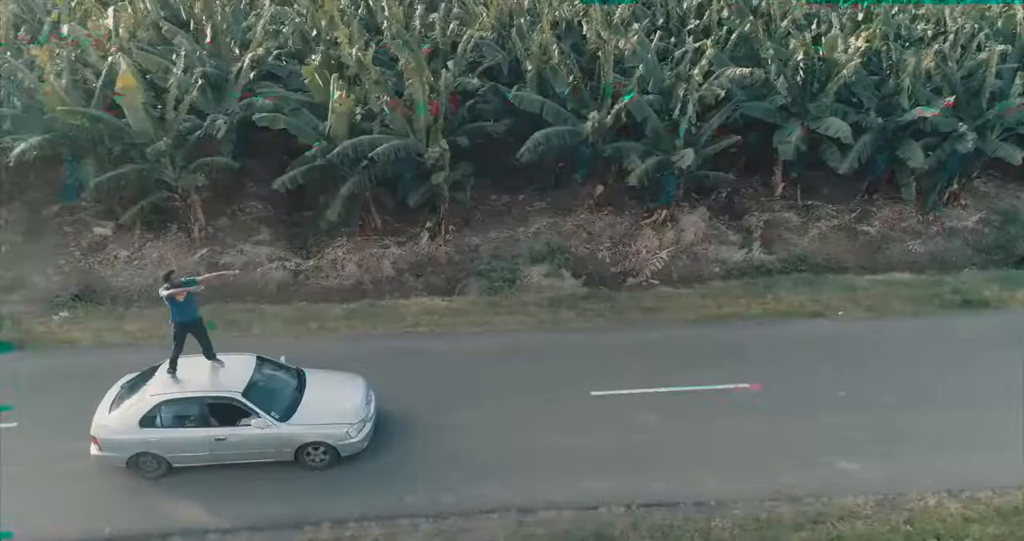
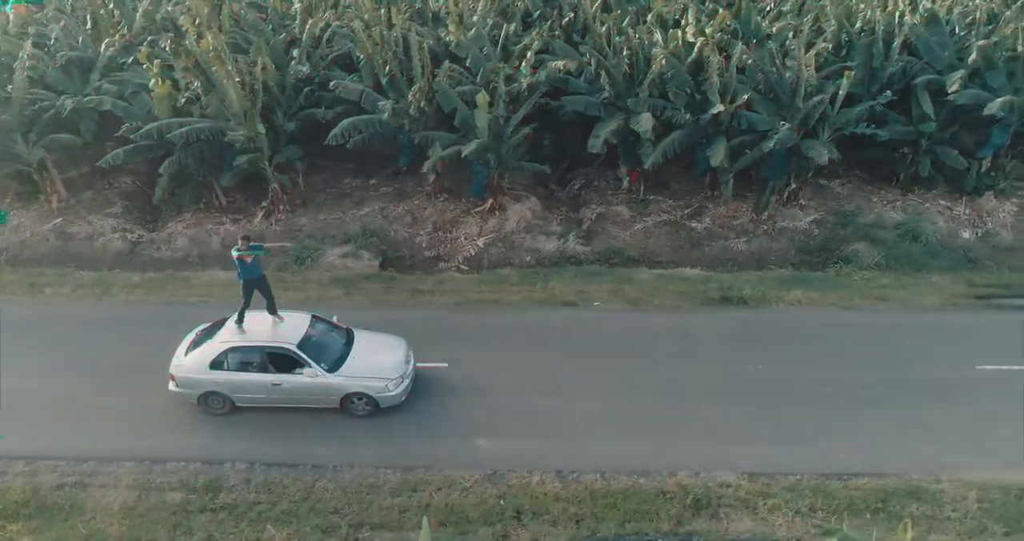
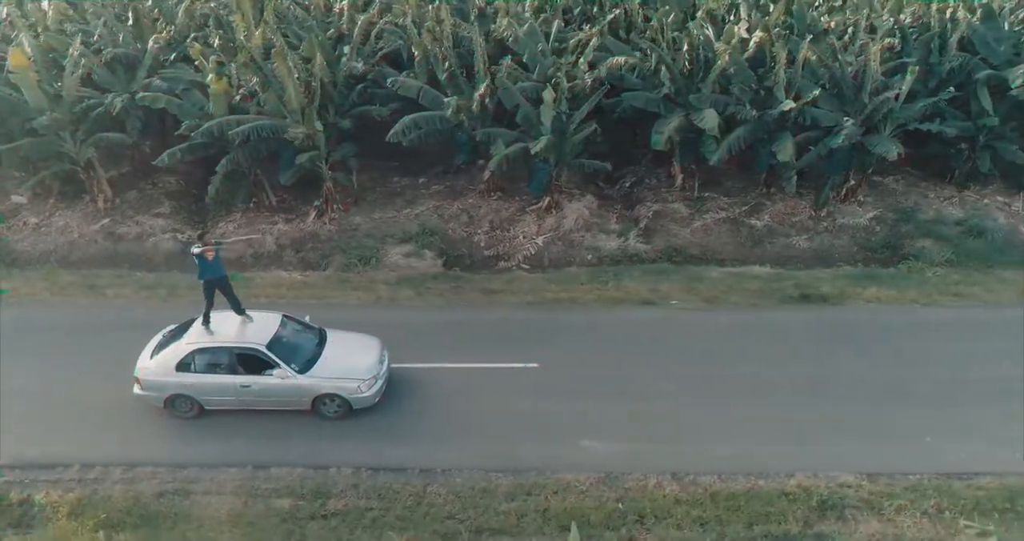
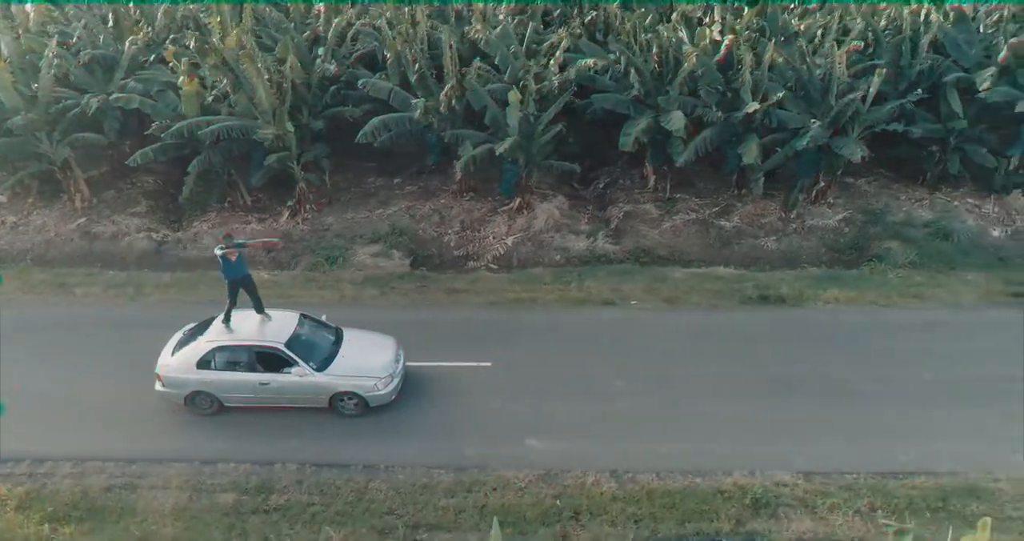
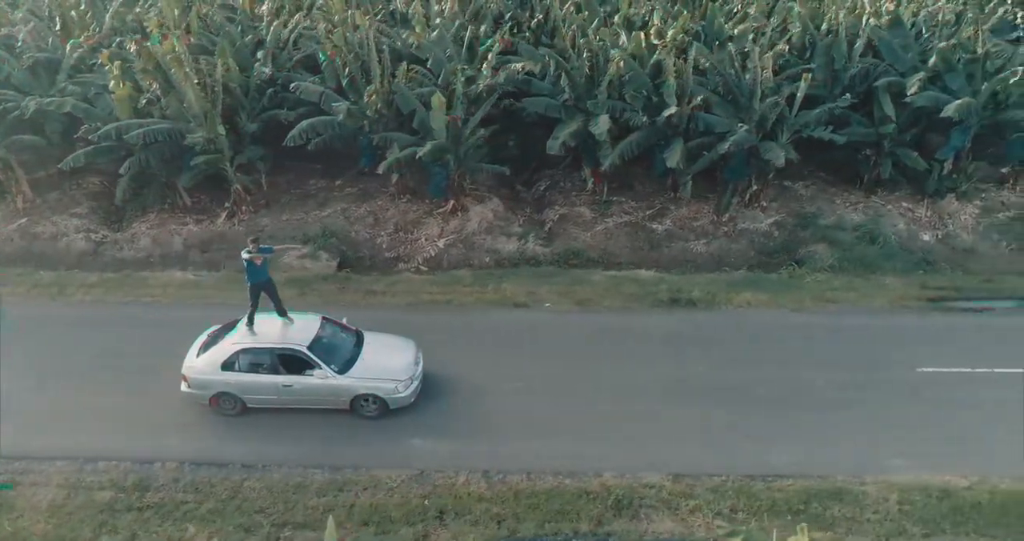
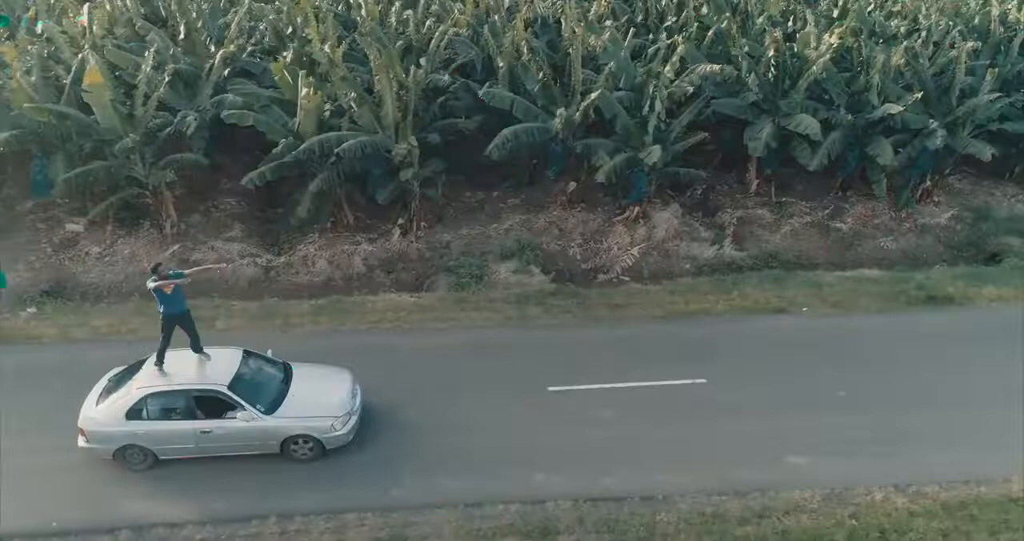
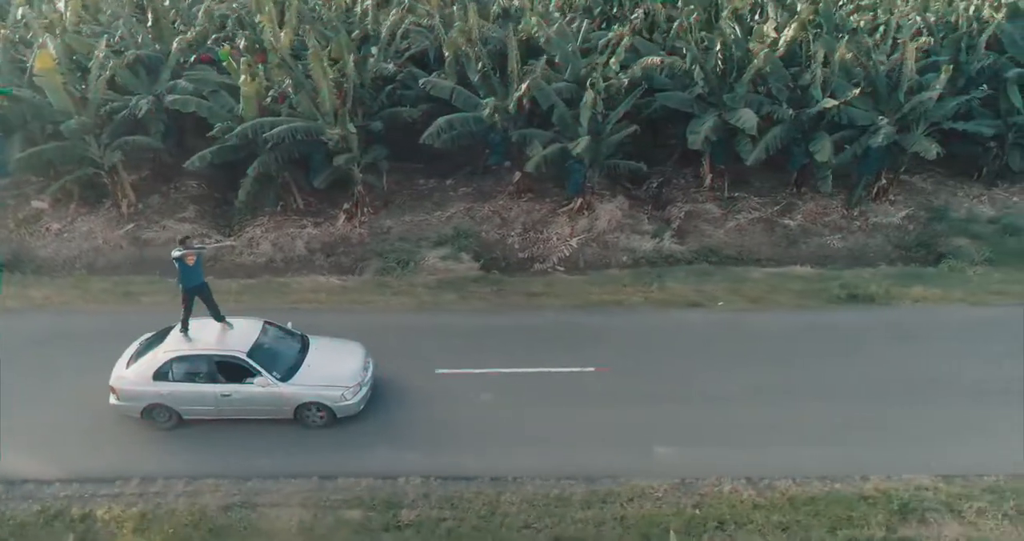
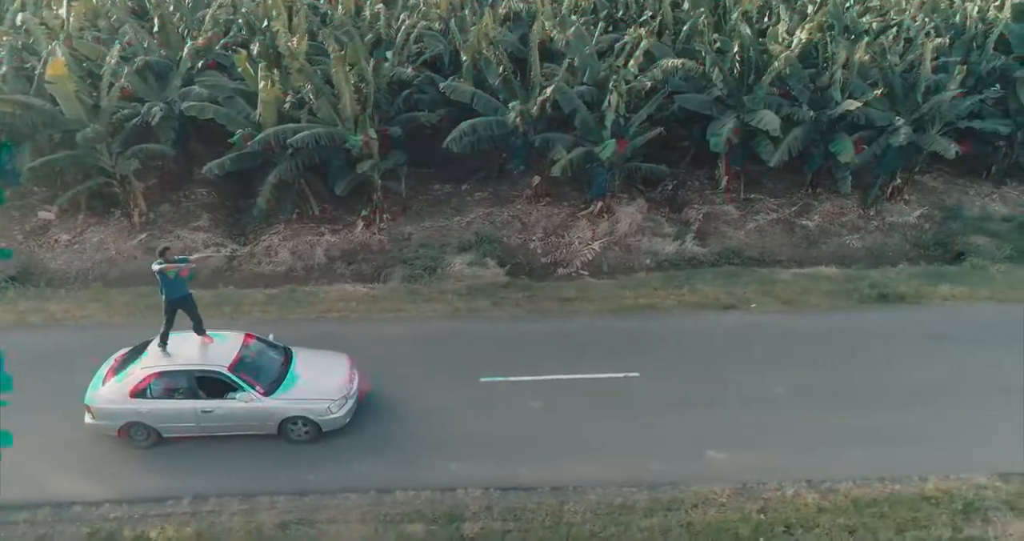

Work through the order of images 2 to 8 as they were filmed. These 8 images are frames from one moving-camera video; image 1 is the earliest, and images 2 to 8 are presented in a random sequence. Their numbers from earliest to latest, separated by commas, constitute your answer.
6, 8, 7, 3, 4, 2, 5
